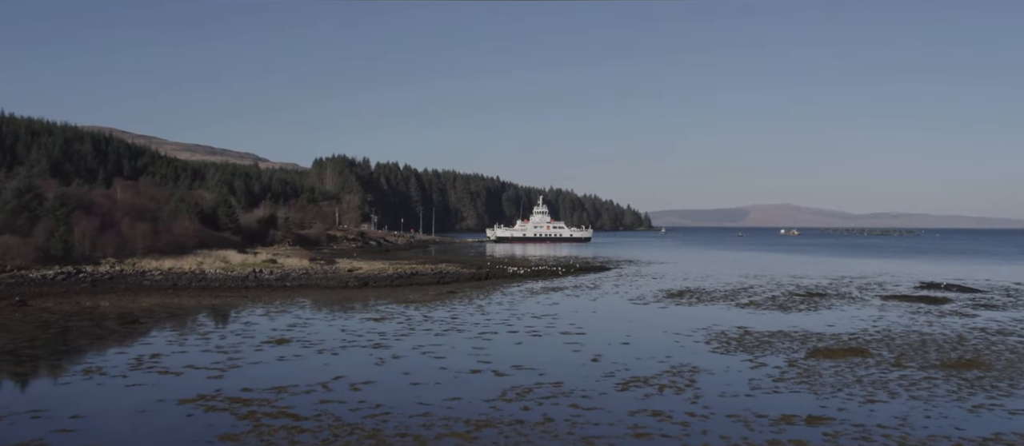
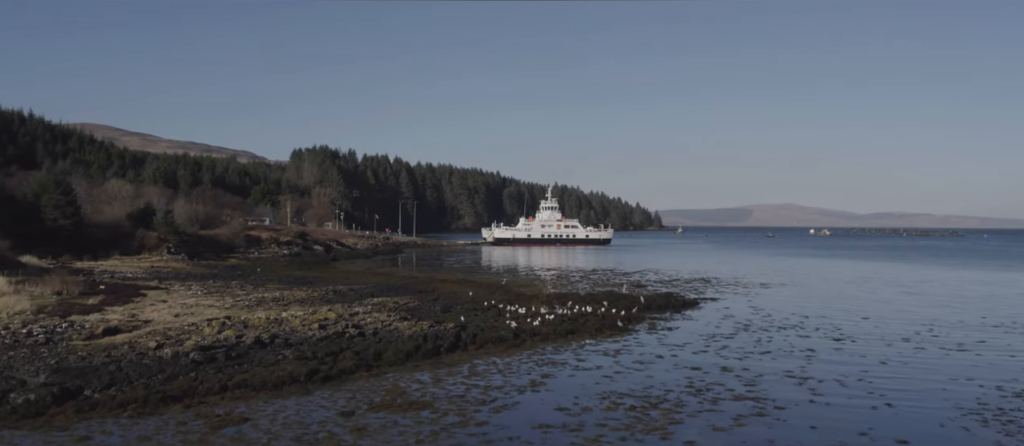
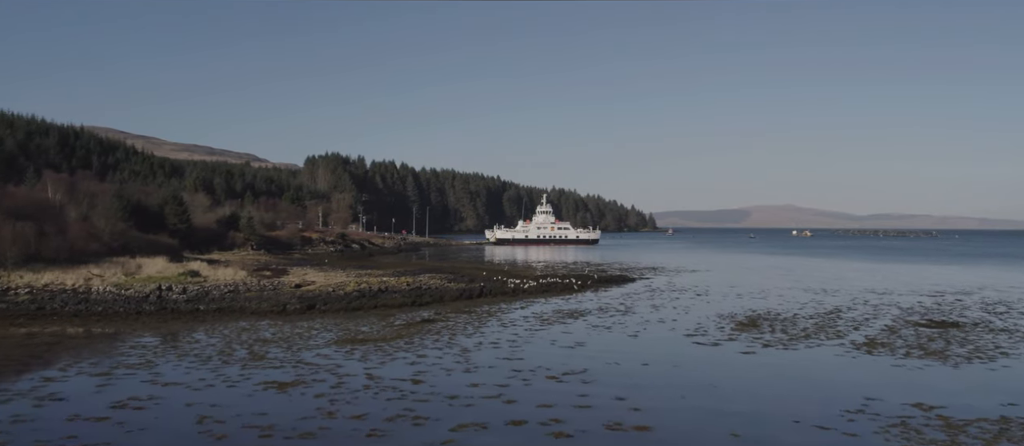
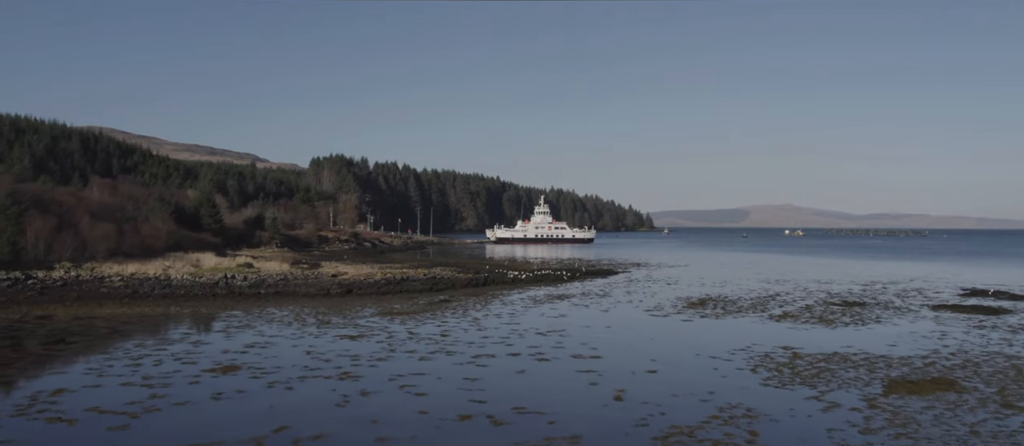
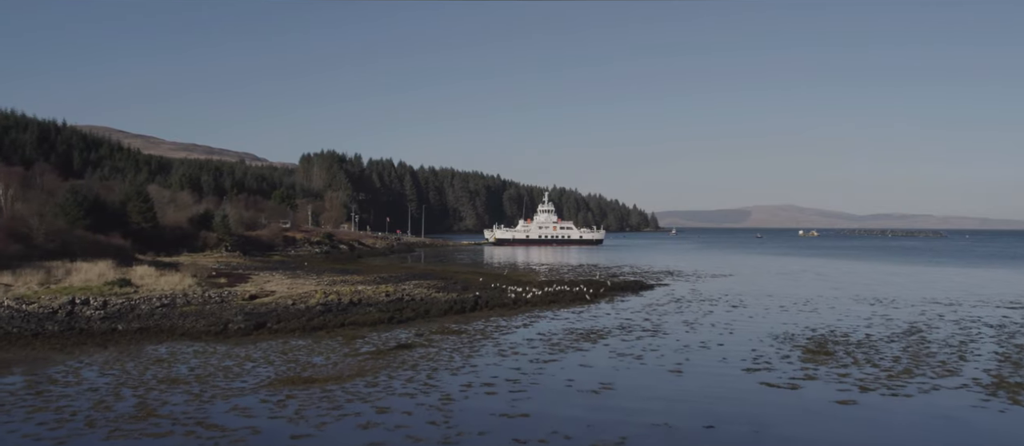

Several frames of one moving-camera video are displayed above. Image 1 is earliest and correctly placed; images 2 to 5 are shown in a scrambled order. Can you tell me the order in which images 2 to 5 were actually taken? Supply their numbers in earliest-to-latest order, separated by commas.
4, 3, 5, 2
